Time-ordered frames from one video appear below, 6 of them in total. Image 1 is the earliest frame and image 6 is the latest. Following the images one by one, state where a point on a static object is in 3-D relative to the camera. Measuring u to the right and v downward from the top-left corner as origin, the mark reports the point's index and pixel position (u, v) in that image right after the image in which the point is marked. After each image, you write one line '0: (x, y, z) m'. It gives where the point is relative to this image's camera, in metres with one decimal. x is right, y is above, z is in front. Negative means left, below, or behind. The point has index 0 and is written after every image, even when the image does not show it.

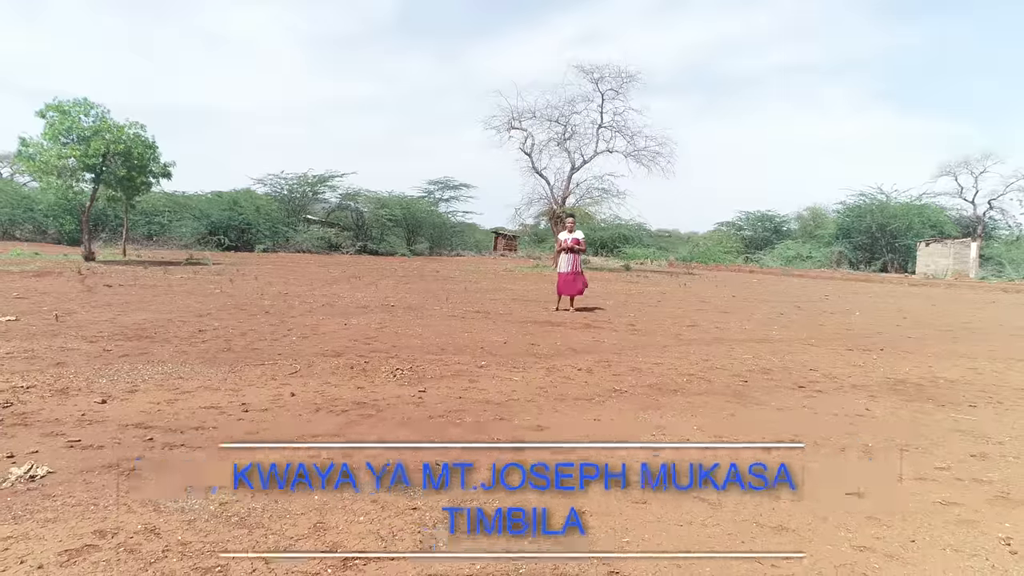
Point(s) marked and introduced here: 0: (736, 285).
0: (+5.9, +0.1, +18.8) m
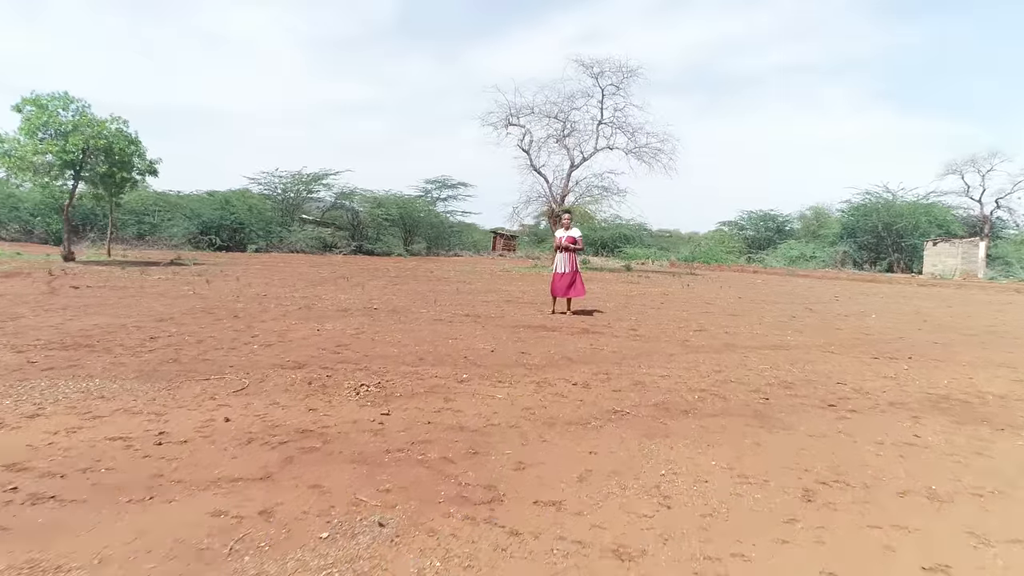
0: (+5.8, +0.1, +18.1) m
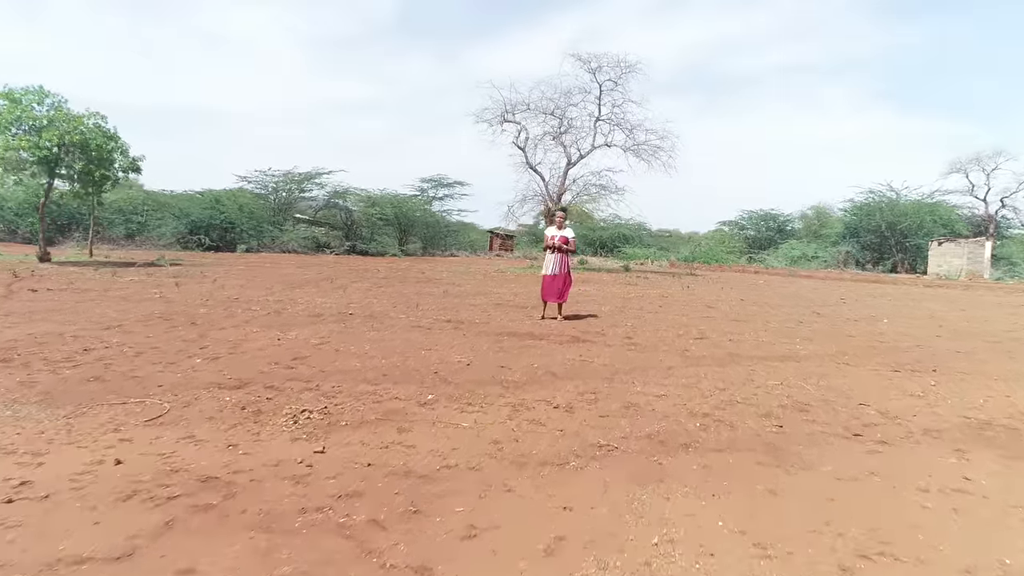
0: (+5.6, 0.0, +17.5) m
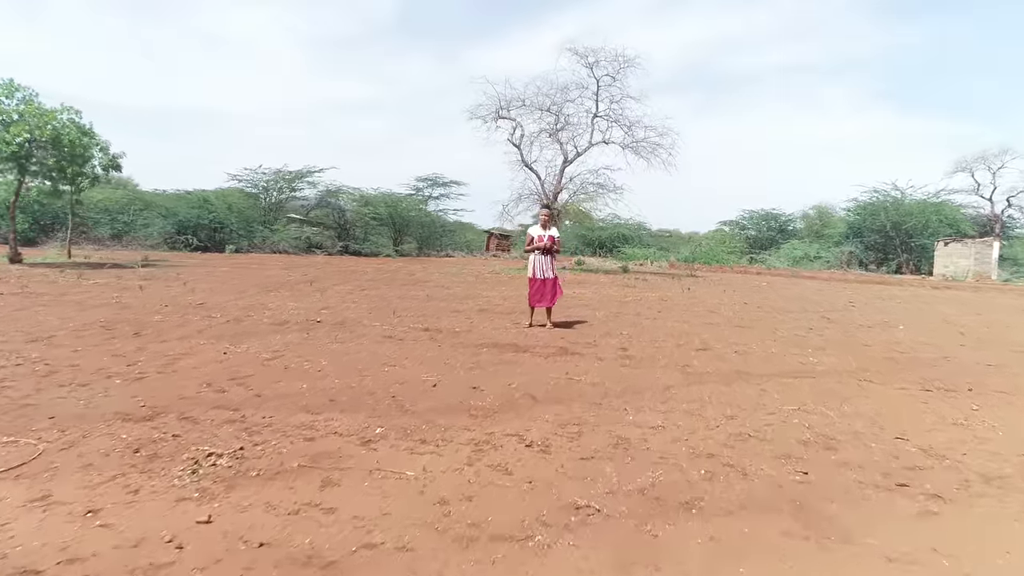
0: (+5.5, 0.0, +16.7) m
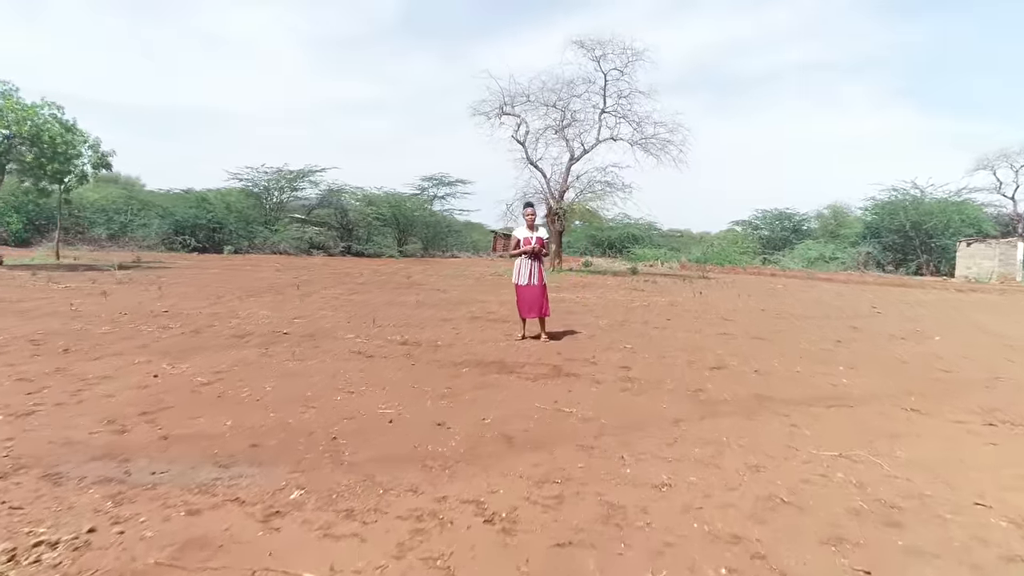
0: (+5.5, -0.1, +15.8) m
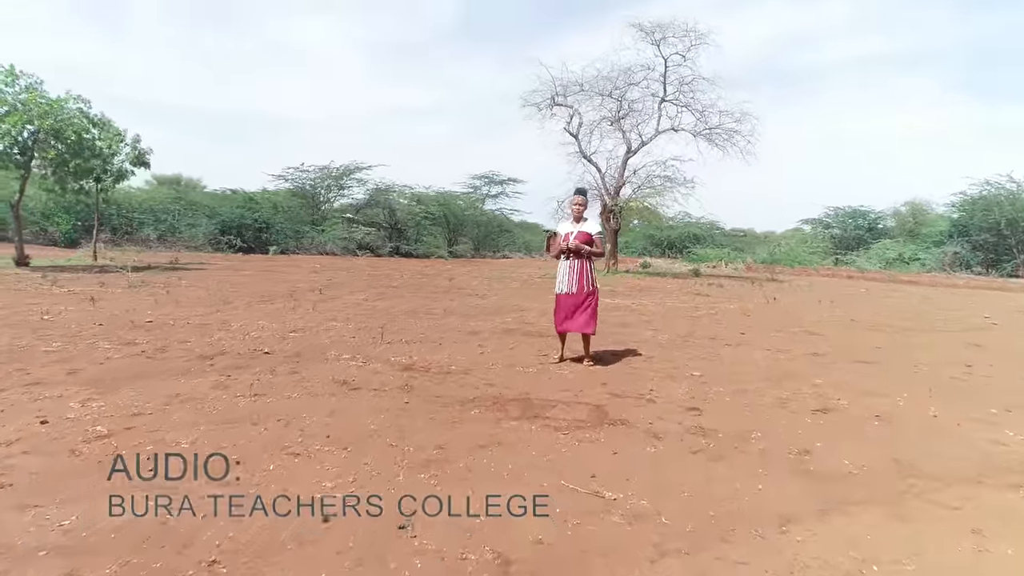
0: (+6.5, -0.2, +13.9) m
